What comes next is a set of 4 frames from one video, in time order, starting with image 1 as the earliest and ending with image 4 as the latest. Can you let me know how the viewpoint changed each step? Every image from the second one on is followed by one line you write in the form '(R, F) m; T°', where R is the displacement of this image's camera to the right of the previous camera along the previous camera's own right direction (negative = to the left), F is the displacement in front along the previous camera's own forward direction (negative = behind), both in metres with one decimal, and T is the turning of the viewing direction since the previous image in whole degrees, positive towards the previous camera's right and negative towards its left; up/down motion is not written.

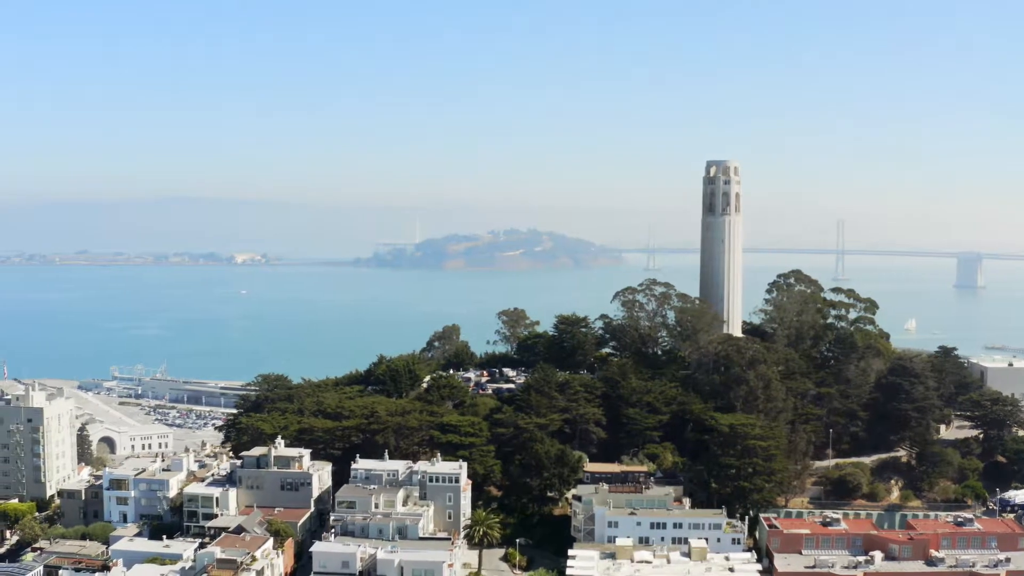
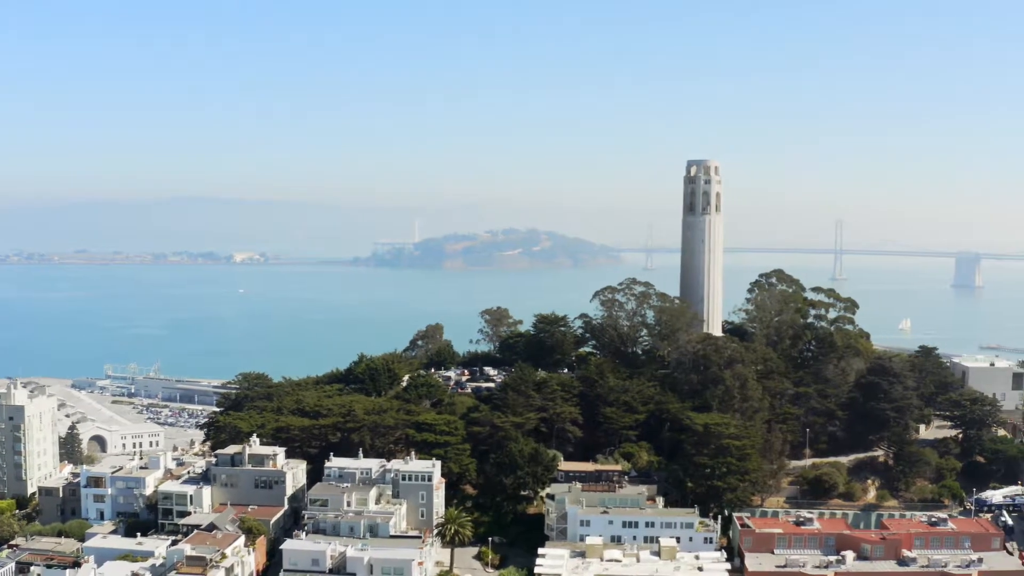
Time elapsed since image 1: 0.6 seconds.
(+1.9, 0.0) m; -1°
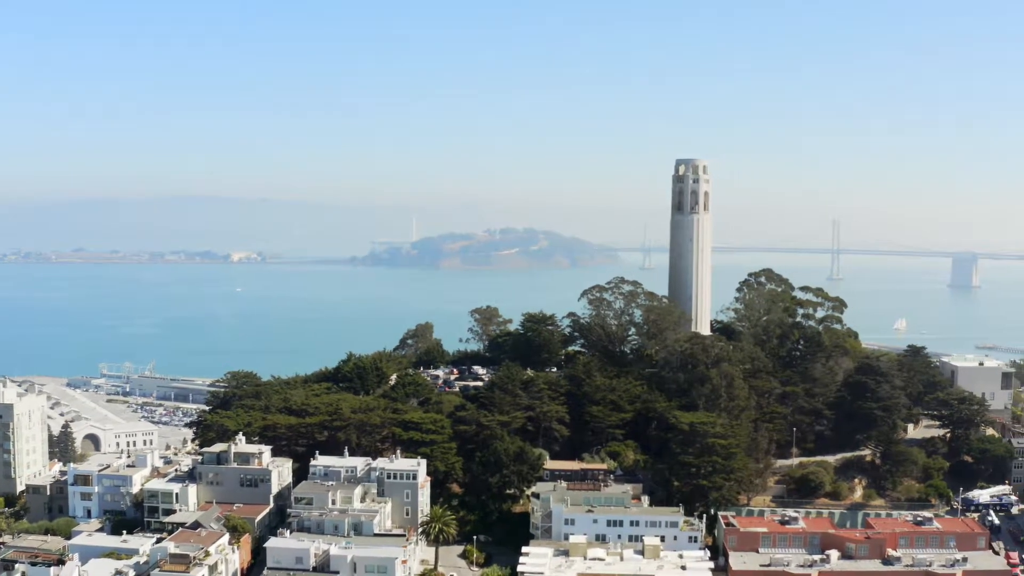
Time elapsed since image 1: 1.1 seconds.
(+0.9, 0.0) m; 0°
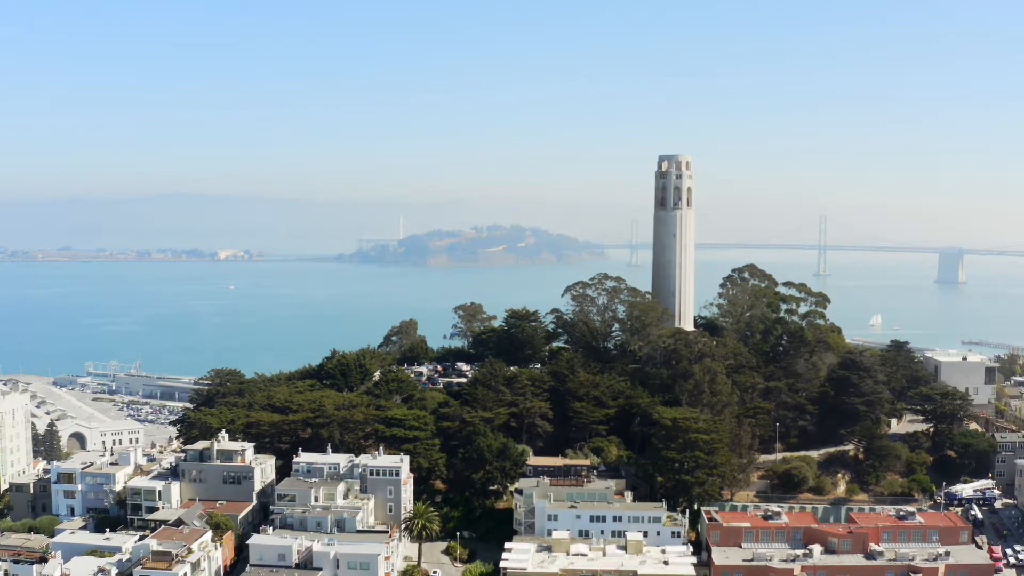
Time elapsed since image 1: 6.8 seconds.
(+0.4, 0.0) m; +1°
